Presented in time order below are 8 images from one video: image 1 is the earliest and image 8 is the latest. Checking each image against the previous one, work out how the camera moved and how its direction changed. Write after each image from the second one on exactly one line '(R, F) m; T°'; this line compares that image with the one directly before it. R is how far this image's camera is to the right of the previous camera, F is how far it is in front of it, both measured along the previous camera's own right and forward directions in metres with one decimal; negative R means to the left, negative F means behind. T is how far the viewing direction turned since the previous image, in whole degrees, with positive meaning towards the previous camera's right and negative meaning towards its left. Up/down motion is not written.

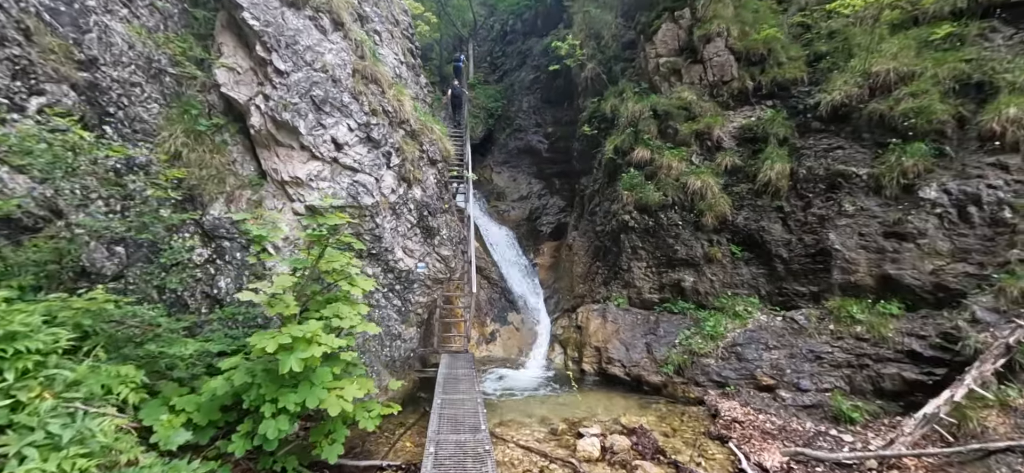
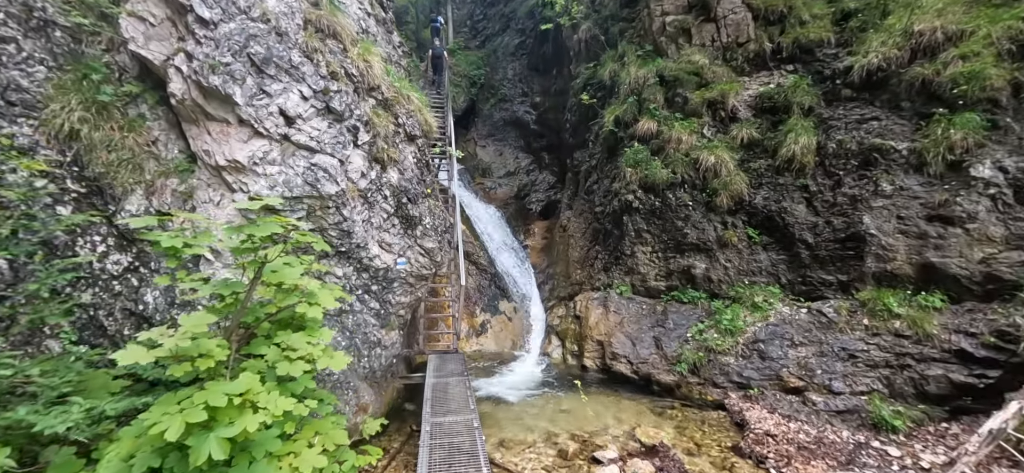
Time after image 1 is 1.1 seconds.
(-0.2, +1.0) m; +2°
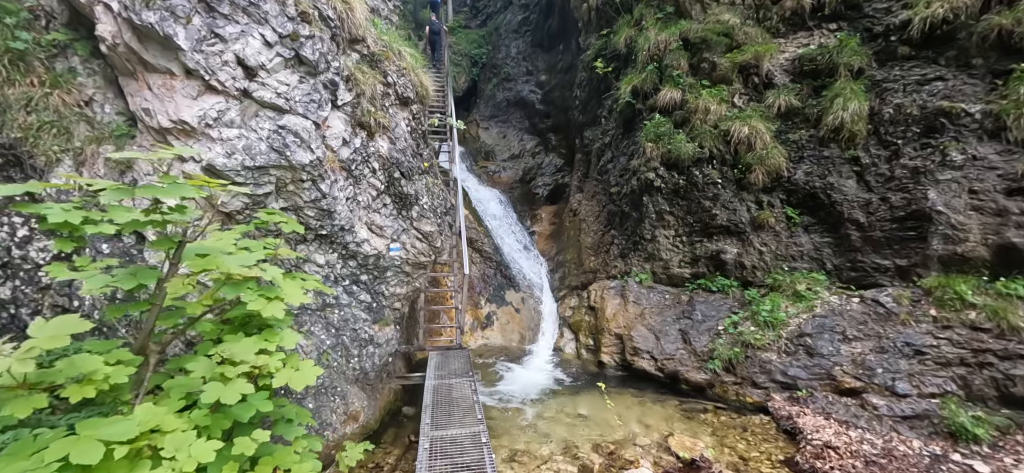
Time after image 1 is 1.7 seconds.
(-0.1, +0.8) m; 0°
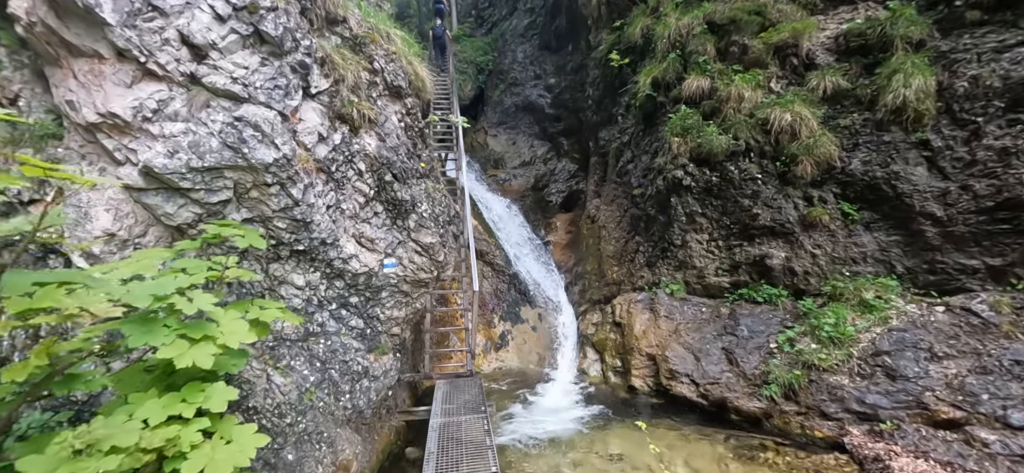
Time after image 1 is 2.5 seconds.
(0.0, +0.7) m; -2°
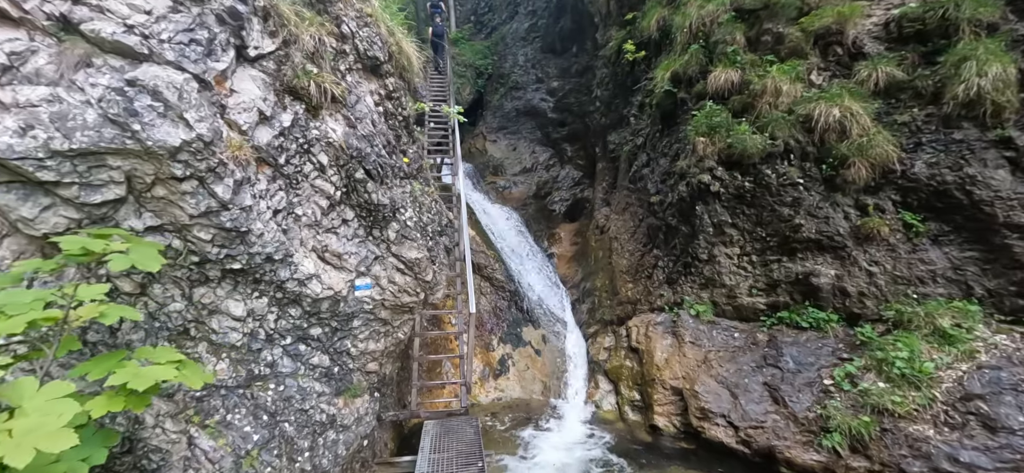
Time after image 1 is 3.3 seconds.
(-0.1, +0.8) m; 0°
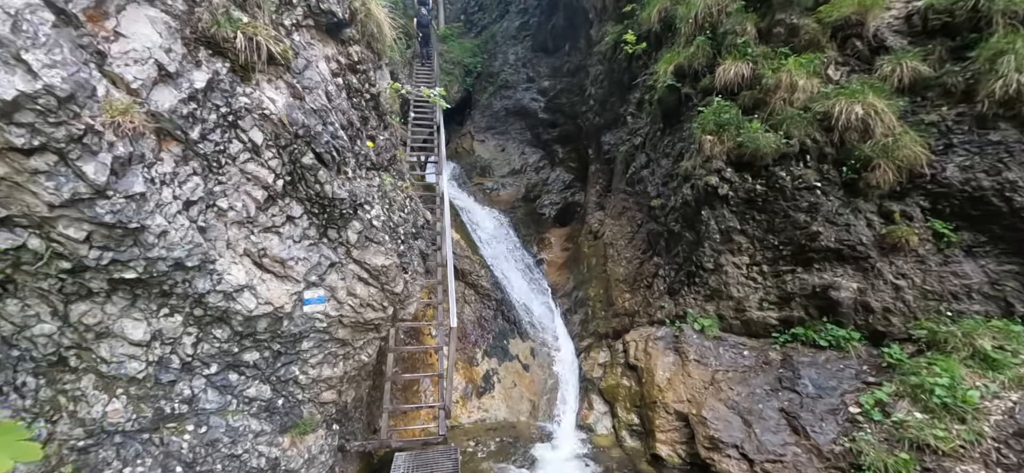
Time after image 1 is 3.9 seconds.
(0.0, +0.6) m; +2°
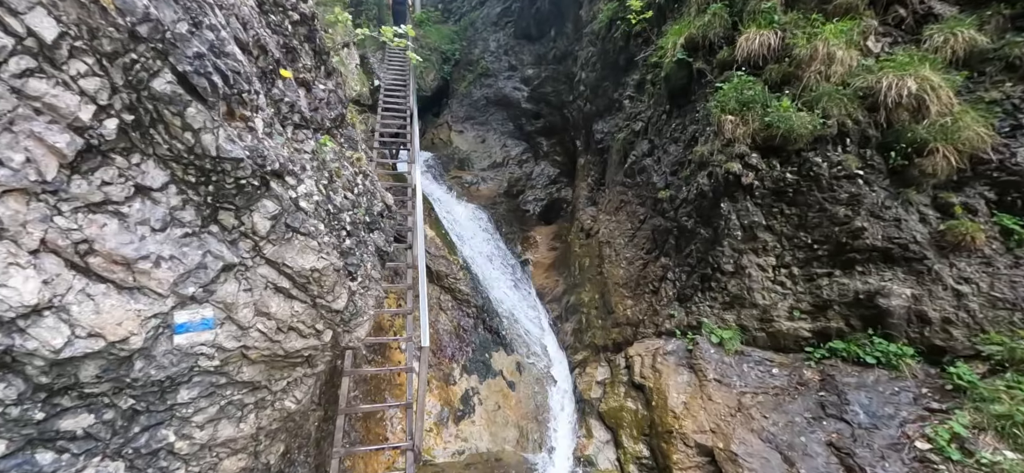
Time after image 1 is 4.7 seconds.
(-0.1, +0.9) m; +3°
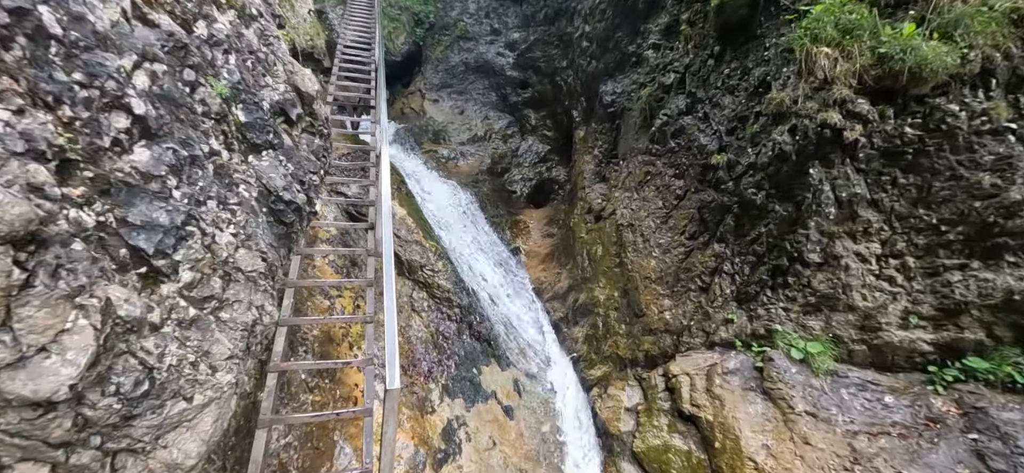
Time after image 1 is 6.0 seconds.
(-0.3, +1.4) m; +4°
